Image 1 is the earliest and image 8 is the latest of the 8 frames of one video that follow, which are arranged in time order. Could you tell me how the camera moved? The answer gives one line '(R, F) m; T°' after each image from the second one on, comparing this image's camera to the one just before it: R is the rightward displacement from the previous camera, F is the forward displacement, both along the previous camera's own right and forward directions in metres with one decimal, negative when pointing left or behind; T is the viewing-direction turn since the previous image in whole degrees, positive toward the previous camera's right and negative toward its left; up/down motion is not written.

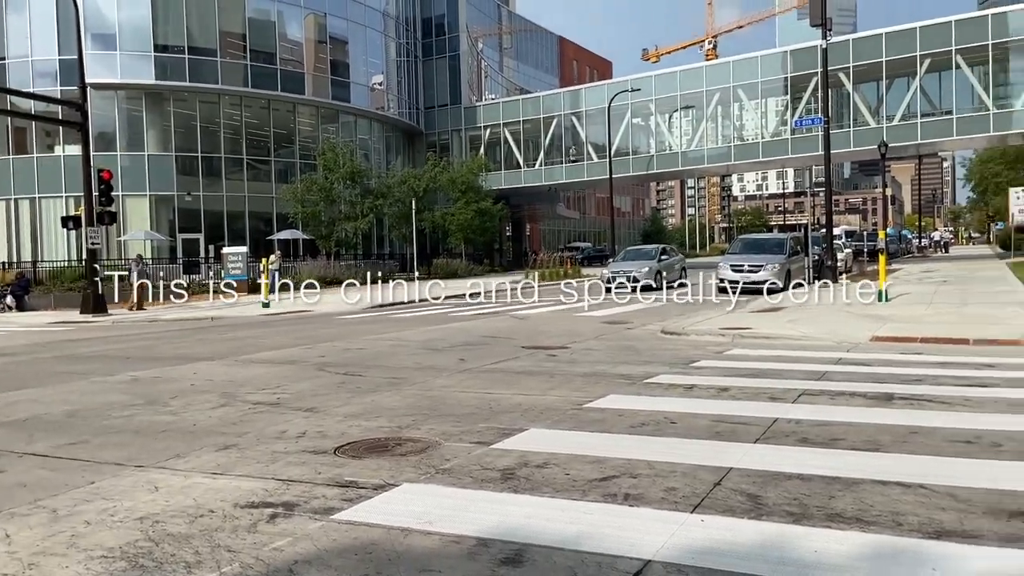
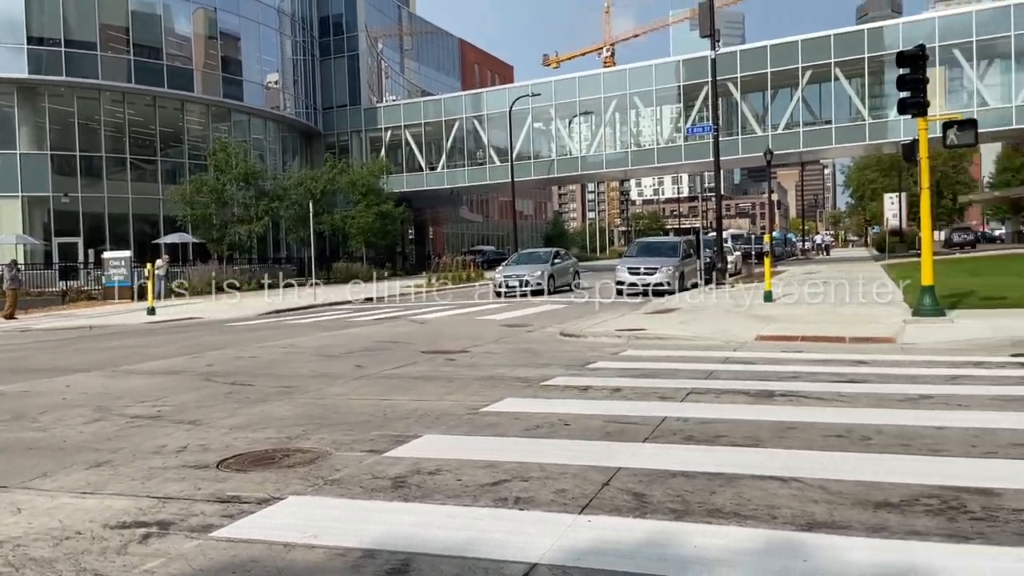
(+0.1, 0.0) m; +7°
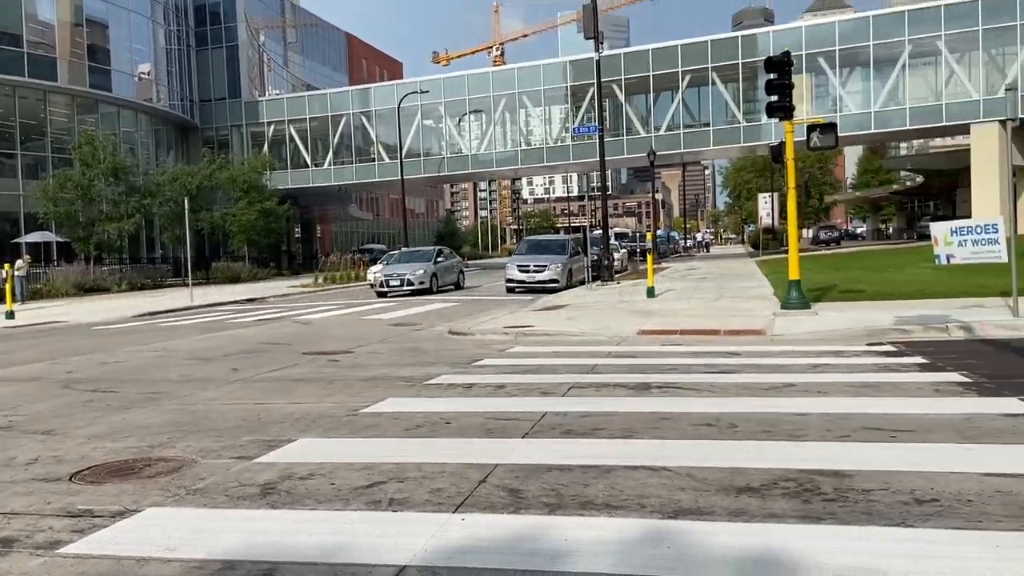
(+0.1, 0.0) m; +8°
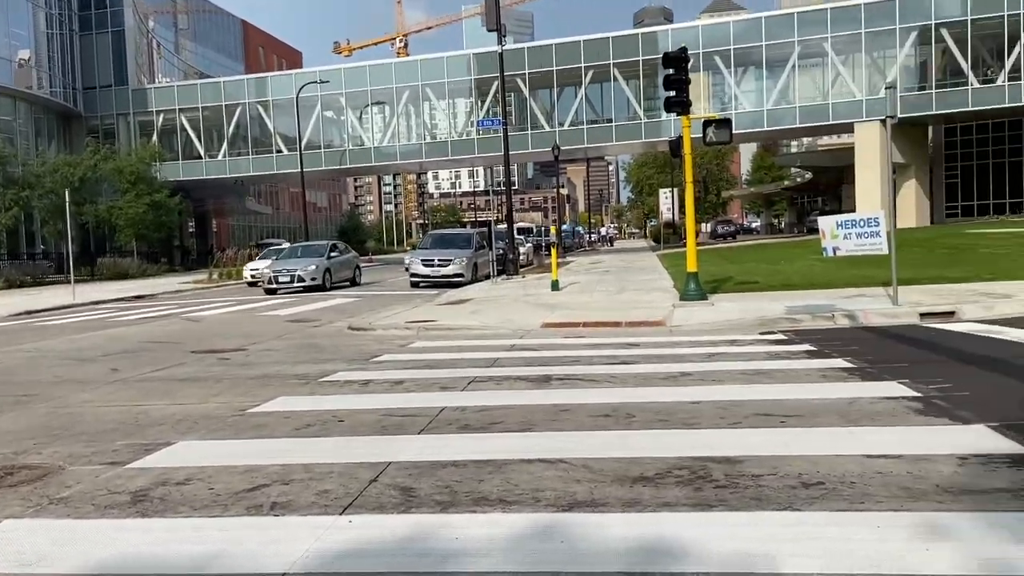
(+0.1, +0.1) m; +7°
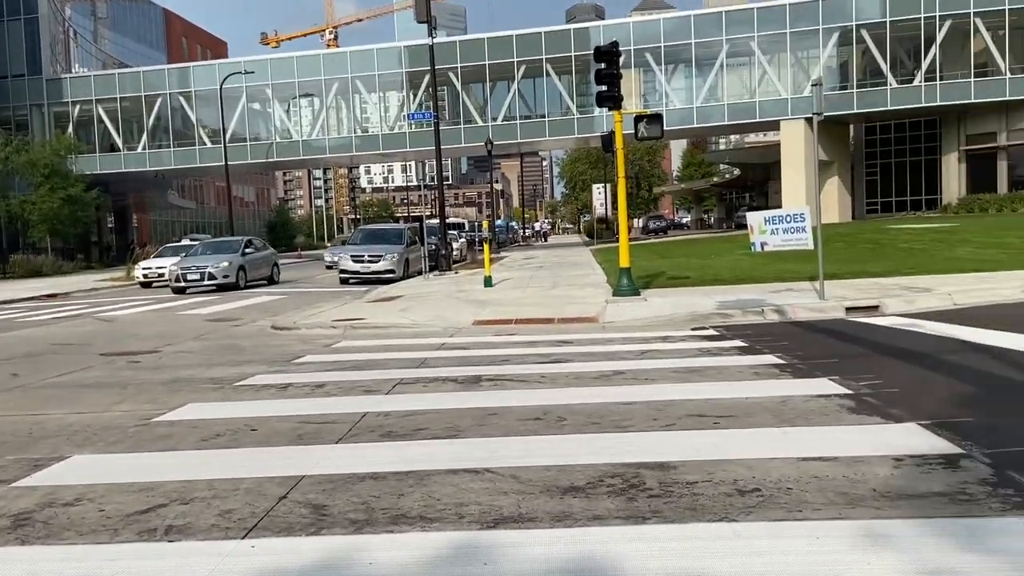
(+0.1, +0.3) m; +5°
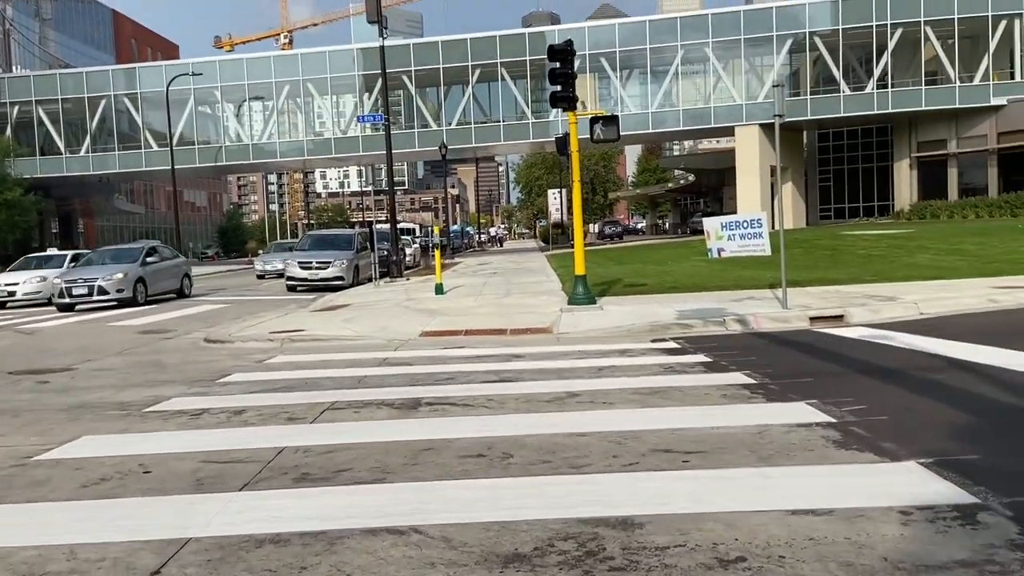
(+0.1, +0.8) m; +3°
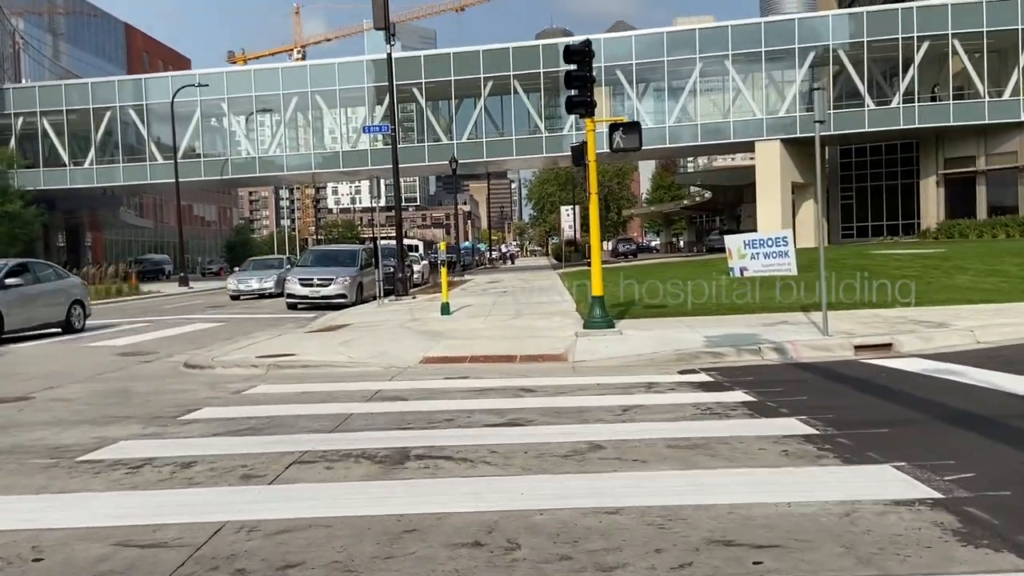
(0.0, +1.2) m; -1°
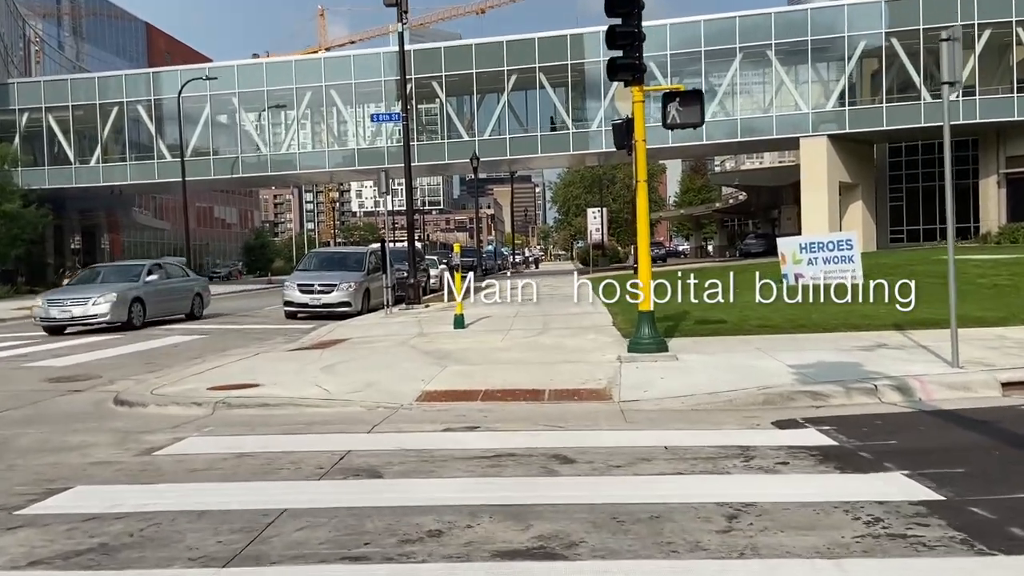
(0.0, +2.9) m; -2°
